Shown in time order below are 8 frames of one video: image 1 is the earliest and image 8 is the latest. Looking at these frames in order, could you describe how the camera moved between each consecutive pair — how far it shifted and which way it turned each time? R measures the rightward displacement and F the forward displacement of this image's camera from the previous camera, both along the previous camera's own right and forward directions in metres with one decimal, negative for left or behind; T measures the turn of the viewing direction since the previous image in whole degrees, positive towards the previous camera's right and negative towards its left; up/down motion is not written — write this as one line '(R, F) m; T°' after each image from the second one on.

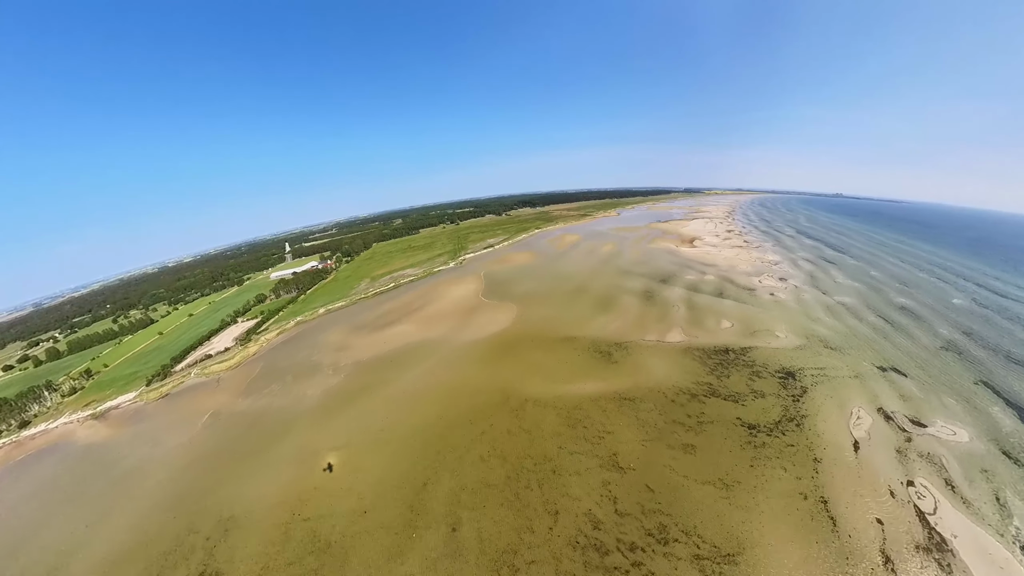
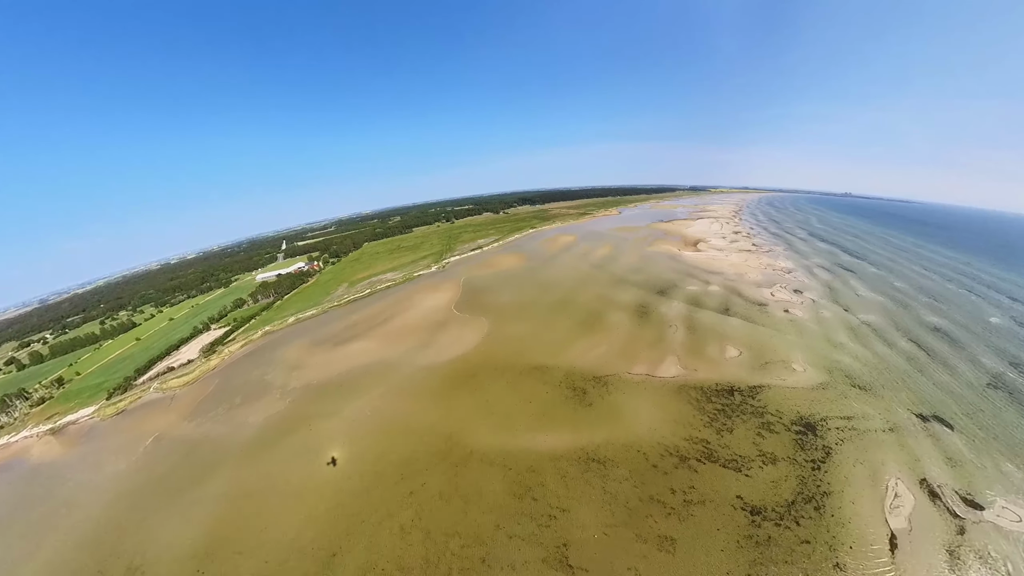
(+1.9, +2.8) m; -2°
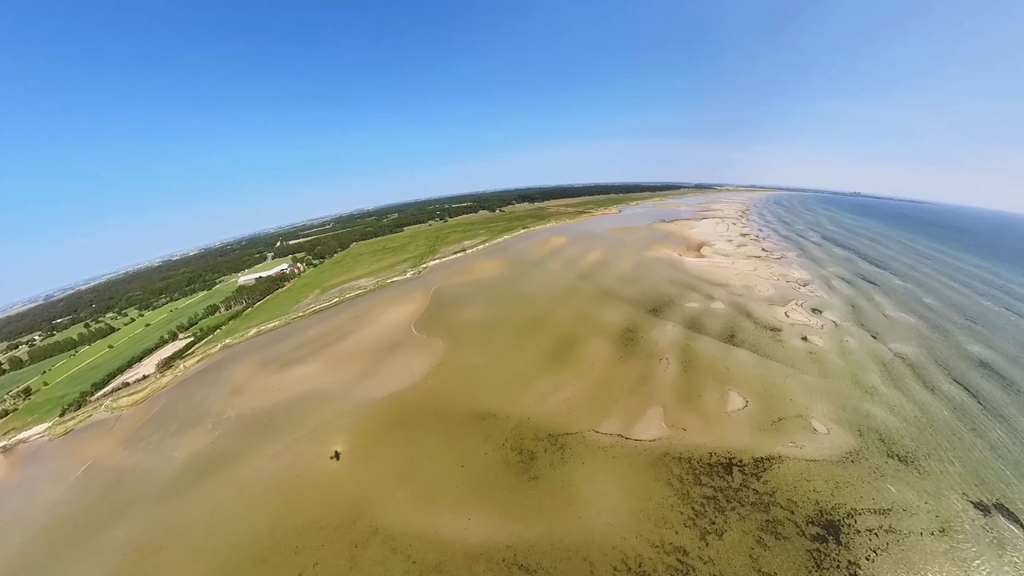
(+1.9, +2.8) m; -2°
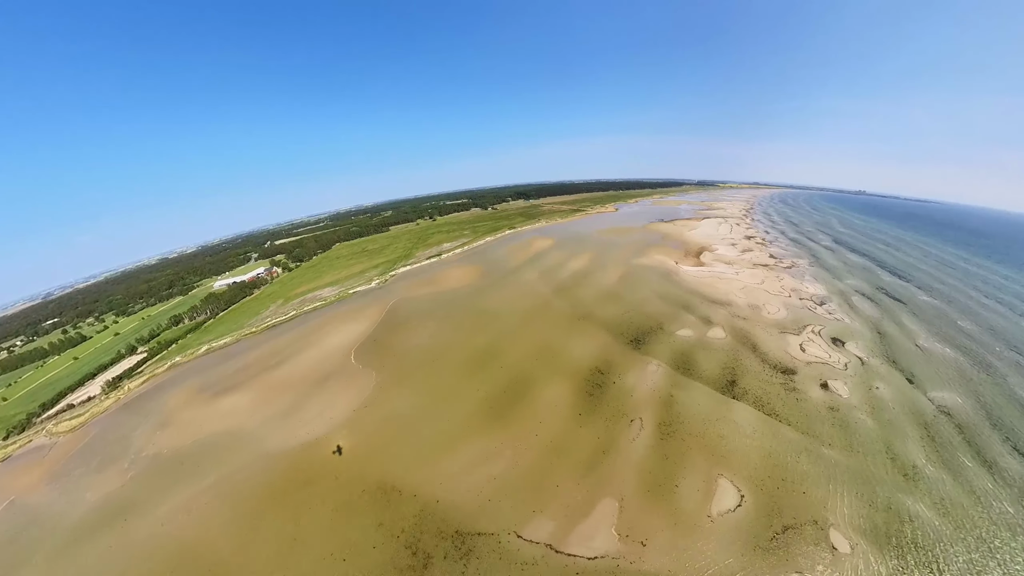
(+2.0, +2.9) m; -2°
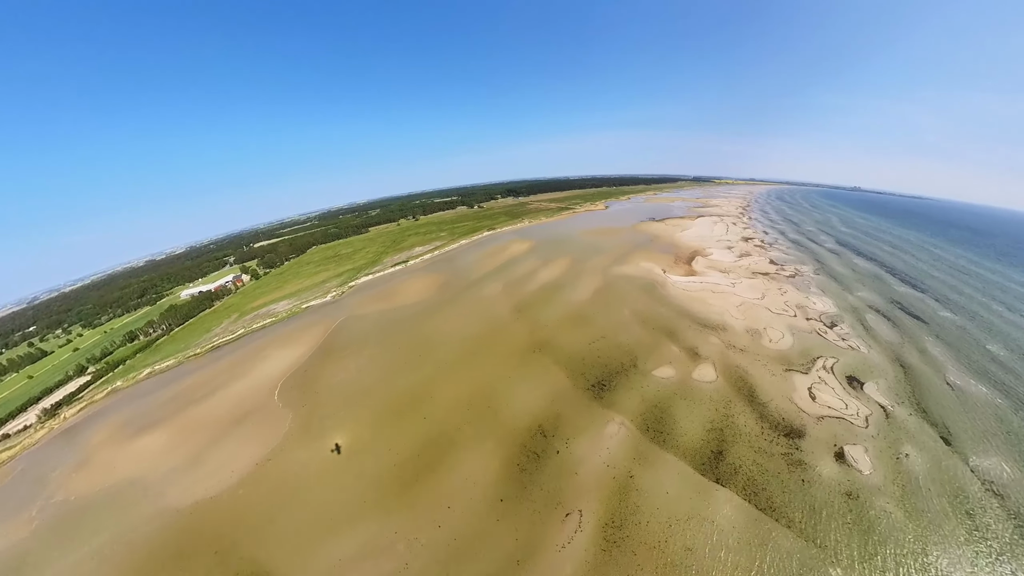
(+1.7, +2.6) m; -1°
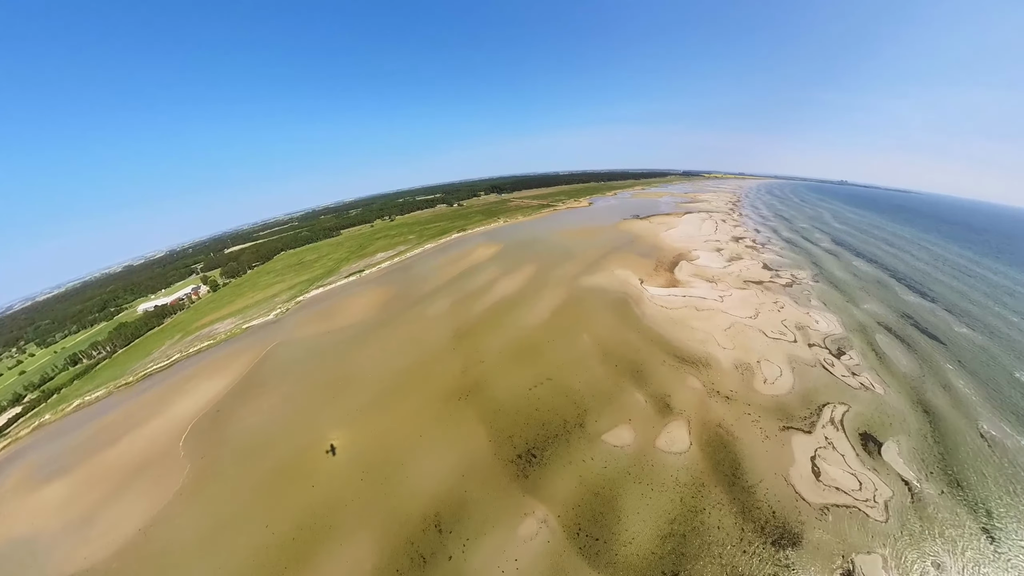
(+1.7, +2.6) m; 0°
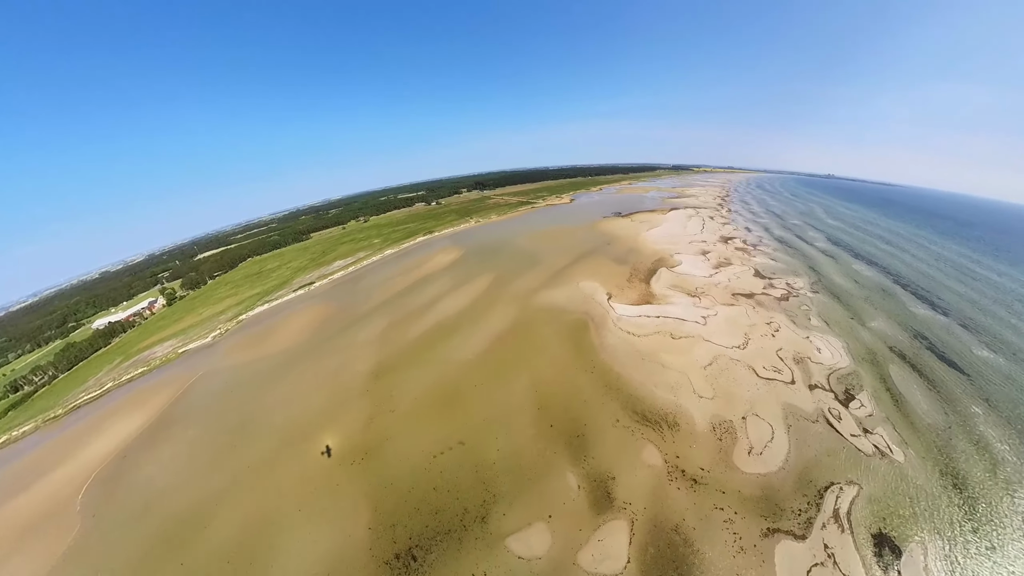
(+1.7, +2.4) m; -1°
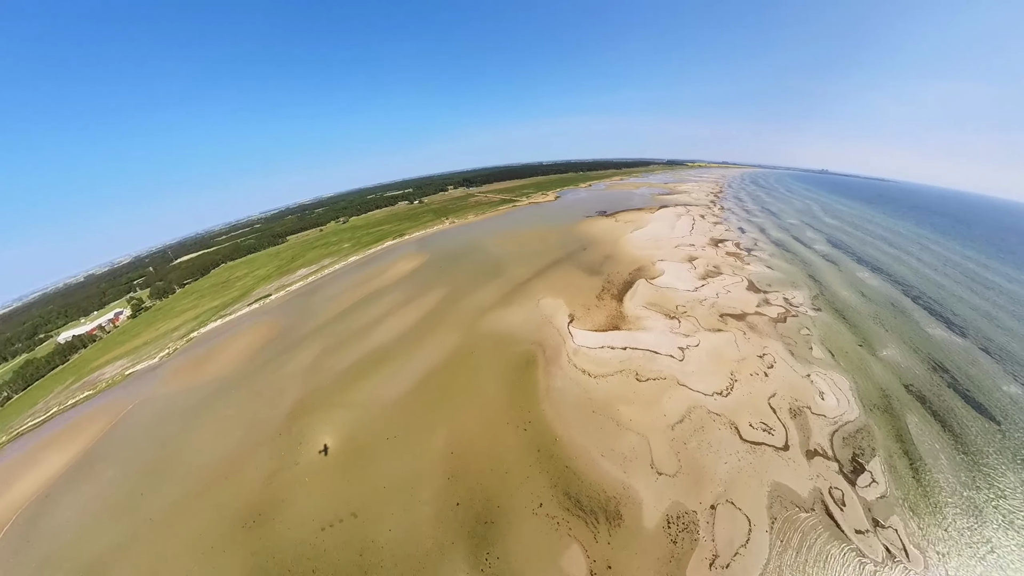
(+1.4, +1.8) m; -1°
